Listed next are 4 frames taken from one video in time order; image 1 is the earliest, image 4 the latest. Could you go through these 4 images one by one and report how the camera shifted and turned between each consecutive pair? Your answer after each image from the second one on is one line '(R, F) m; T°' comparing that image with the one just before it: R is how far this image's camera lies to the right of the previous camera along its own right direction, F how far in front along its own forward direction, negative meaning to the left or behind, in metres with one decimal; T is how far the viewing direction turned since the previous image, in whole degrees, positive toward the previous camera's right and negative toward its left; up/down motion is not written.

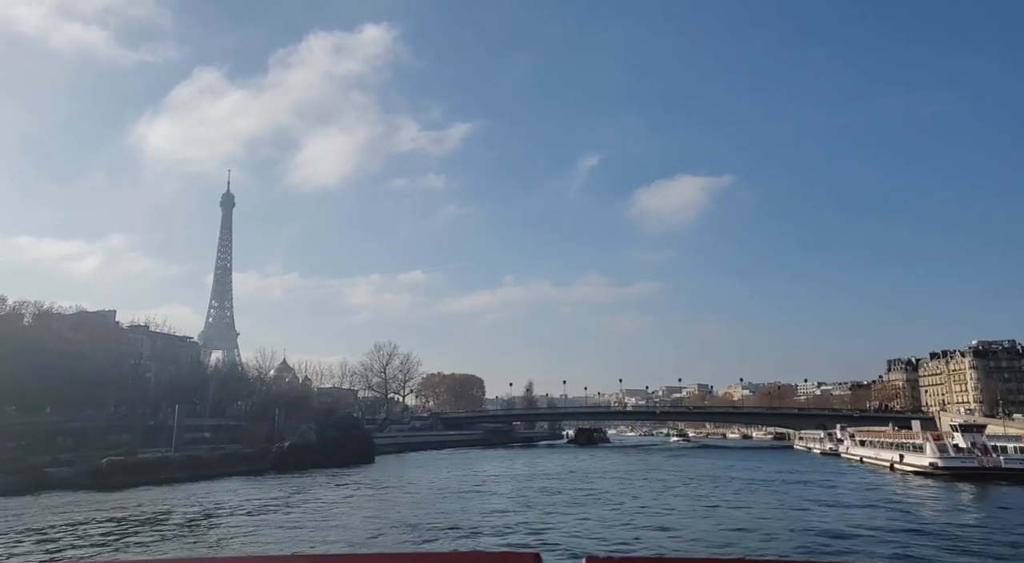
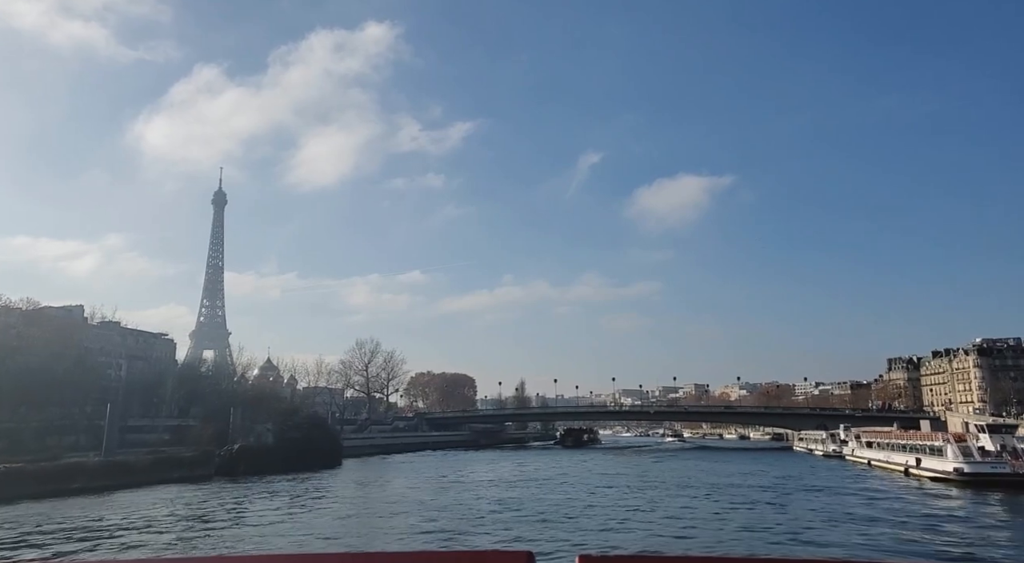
(+1.0, +3.4) m; 0°
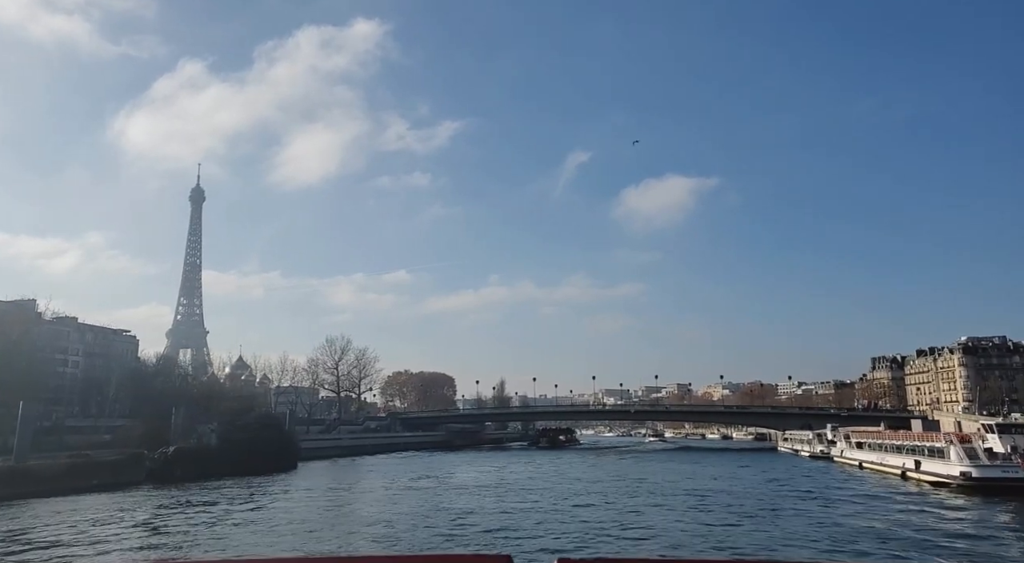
(+0.7, +2.8) m; +1°
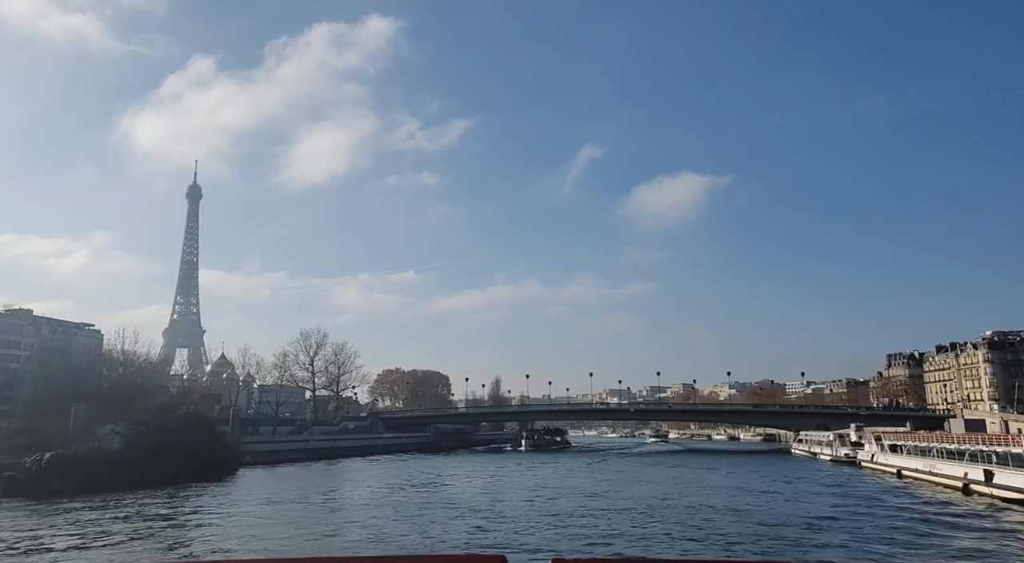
(+1.3, +5.9) m; 0°
